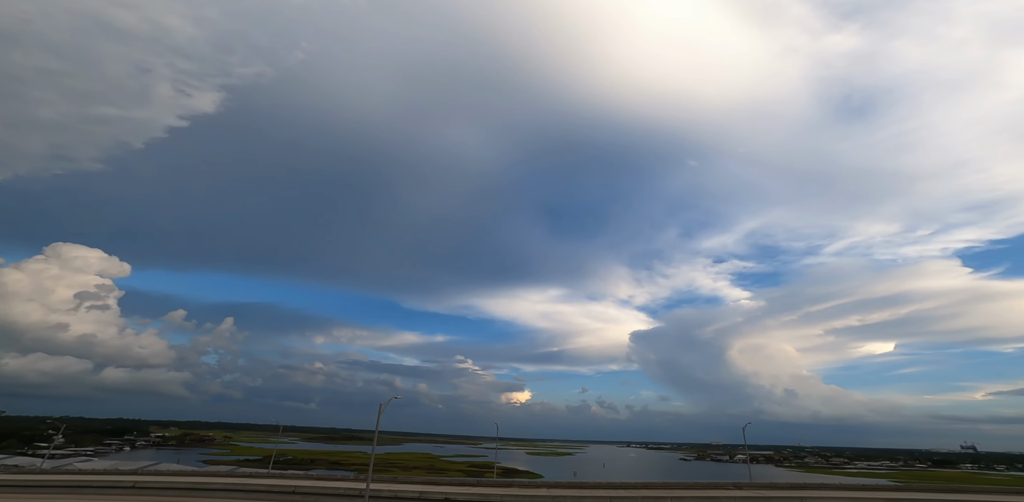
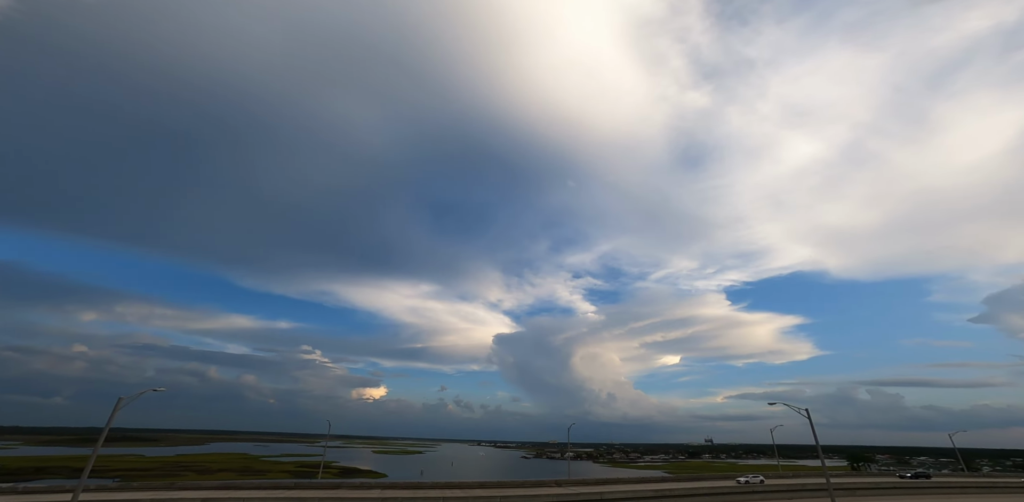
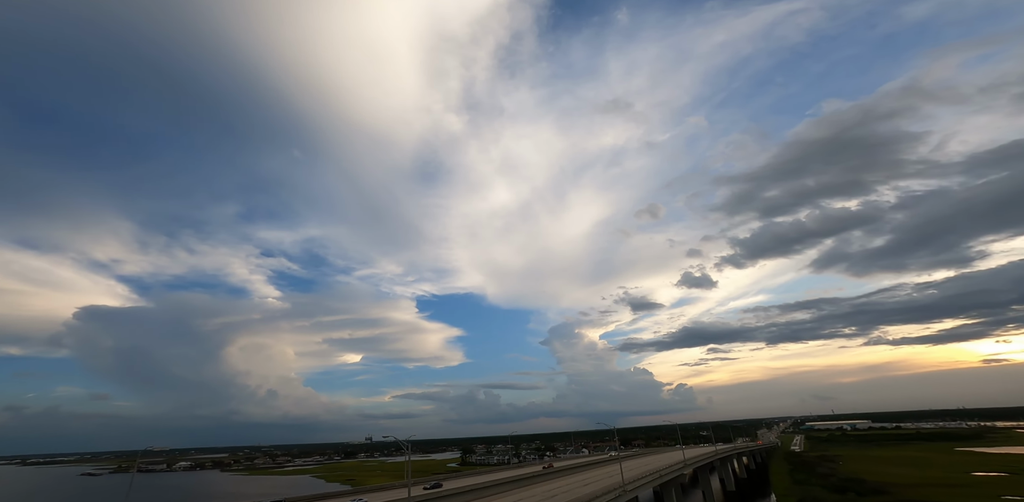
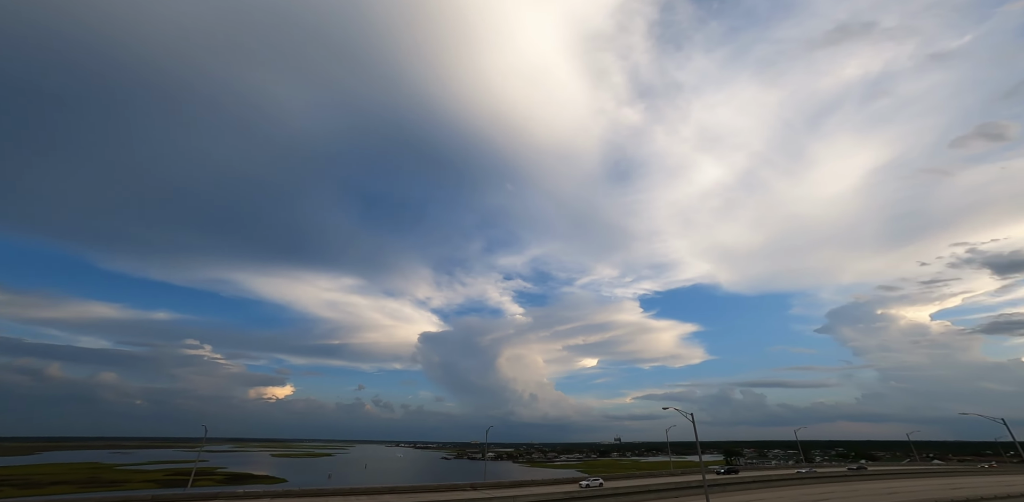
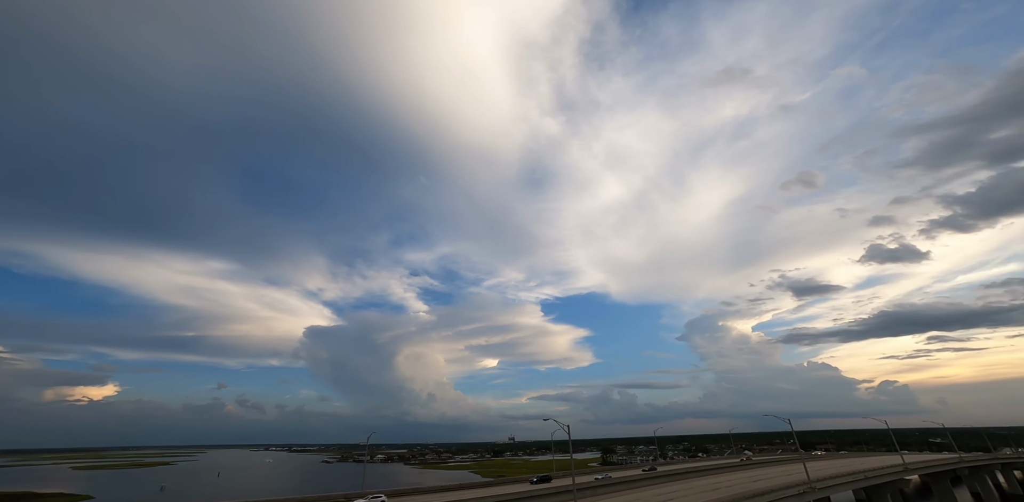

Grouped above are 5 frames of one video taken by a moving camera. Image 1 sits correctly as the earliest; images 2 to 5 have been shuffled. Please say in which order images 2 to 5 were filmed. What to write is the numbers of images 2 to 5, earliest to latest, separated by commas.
2, 4, 5, 3
